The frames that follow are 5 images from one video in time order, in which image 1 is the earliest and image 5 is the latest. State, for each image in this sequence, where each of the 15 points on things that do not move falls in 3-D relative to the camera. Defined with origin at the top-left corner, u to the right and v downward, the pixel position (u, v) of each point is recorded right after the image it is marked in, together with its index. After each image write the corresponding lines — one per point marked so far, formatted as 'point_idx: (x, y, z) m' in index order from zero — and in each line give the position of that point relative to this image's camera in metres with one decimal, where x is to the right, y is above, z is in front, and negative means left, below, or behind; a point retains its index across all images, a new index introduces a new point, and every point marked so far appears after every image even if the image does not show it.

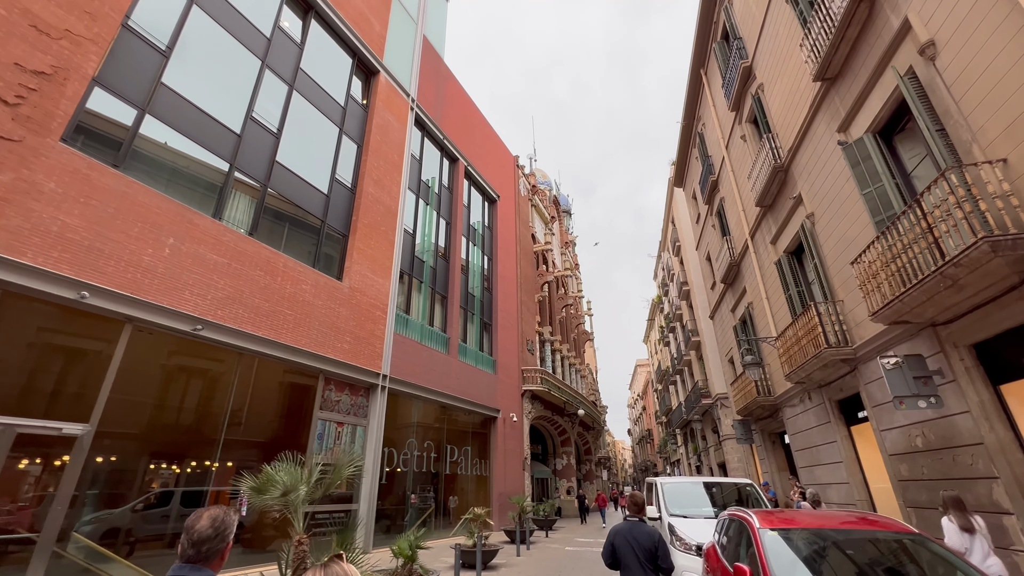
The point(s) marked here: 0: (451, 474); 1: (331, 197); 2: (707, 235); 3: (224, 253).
0: (-1.9, -6.2, +14.9) m
1: (-5.0, +2.5, +12.3) m
2: (+7.4, +2.0, +16.8) m
3: (-5.7, +0.7, +8.9) m
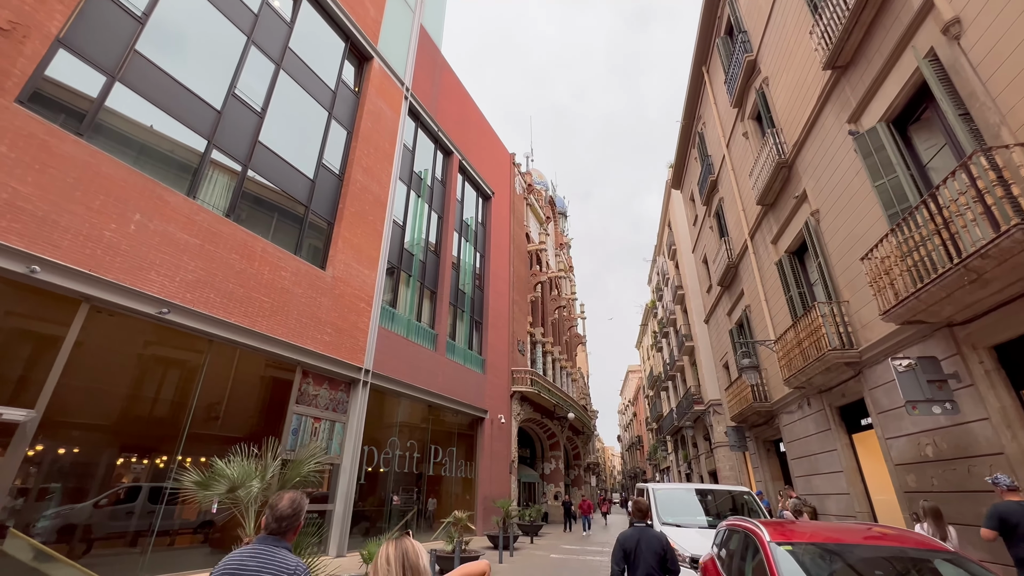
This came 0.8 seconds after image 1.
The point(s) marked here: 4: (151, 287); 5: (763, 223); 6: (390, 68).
0: (-2.4, -6.0, +14.3) m
1: (-5.2, +2.8, +11.8) m
2: (+7.1, +1.9, +16.4) m
3: (-5.9, +1.0, +8.4) m
4: (-6.0, 0.0, +7.5) m
5: (+6.1, +1.6, +10.9) m
6: (-4.1, +7.4, +15.0) m
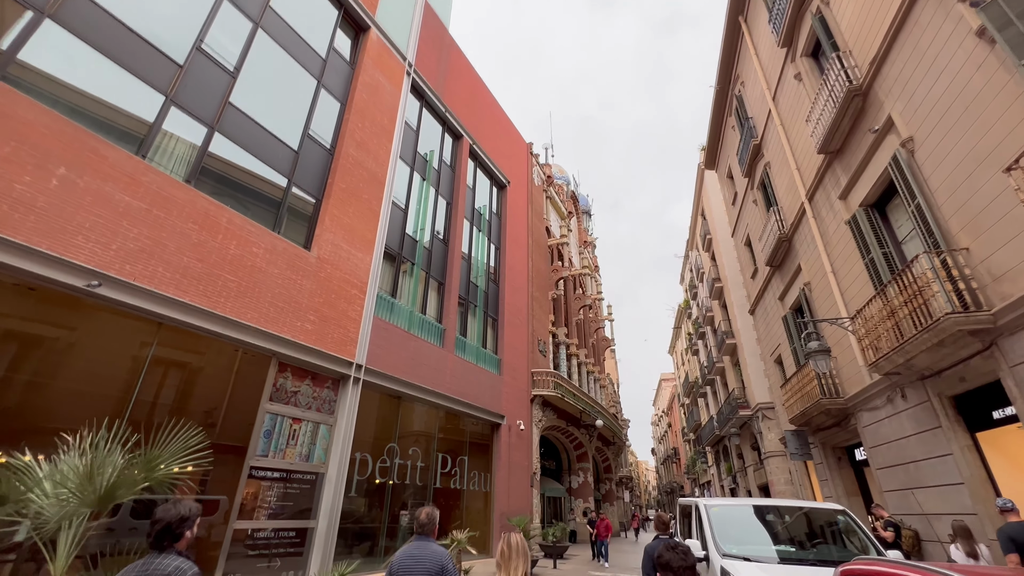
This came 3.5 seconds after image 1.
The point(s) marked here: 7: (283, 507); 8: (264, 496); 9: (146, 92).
0: (-1.9, -5.7, +12.7) m
1: (-5.0, +3.1, +10.5) m
2: (+7.6, +2.4, +14.4) m
3: (-5.9, +1.4, +7.1) m
4: (-6.0, +0.5, +6.2) m
5: (+6.3, +2.2, +9.0) m
6: (-3.8, +7.7, +13.9) m
7: (-4.4, -4.0, +8.3) m
8: (-4.4, -3.8, +8.1) m
9: (-6.4, +3.4, +7.8) m
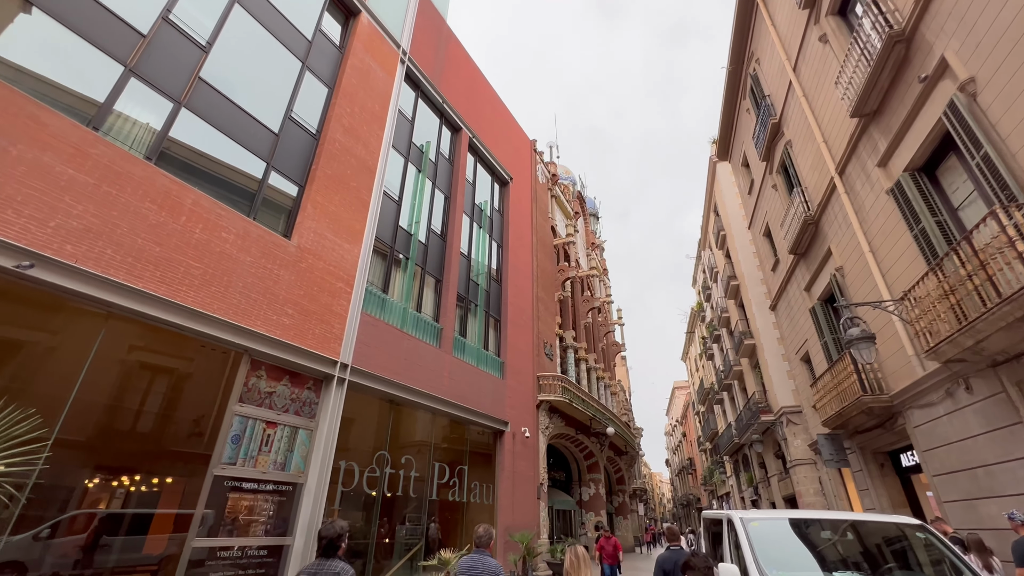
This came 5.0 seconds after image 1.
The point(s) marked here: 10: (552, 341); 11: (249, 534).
0: (-1.8, -5.5, +11.6) m
1: (-5.0, +3.3, +9.8) m
2: (+7.6, +2.6, +13.4) m
3: (-6.0, +1.7, +6.4) m
4: (-6.2, +0.7, +5.5) m
5: (+6.2, +2.5, +8.0) m
6: (-3.9, +7.8, +13.2) m
7: (-4.4, -3.8, +7.3) m
8: (-4.5, -3.5, +7.2) m
9: (-6.5, +3.6, +7.1) m
10: (+1.7, -2.3, +19.4) m
11: (-4.3, -4.0, +7.3) m
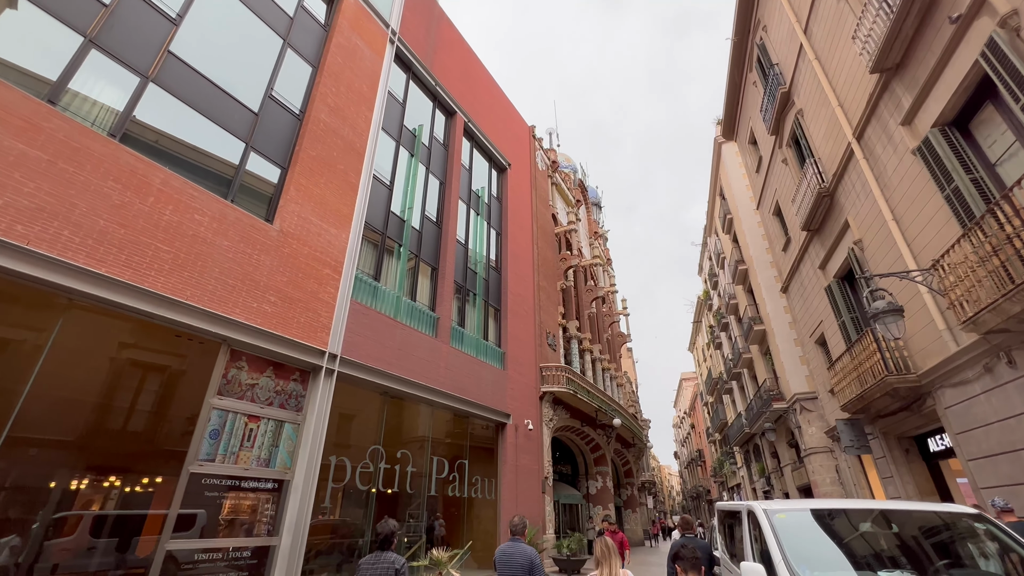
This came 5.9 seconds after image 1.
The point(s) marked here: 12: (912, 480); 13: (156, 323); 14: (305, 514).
0: (-1.7, -5.2, +11.2) m
1: (-5.2, +3.5, +9.3) m
2: (+7.5, +3.1, +12.8) m
3: (-6.1, +1.9, +5.9) m
4: (-6.3, +0.9, +5.0) m
5: (+6.0, +3.0, +7.3) m
6: (-4.1, +8.1, +12.6) m
7: (-4.4, -3.6, +6.9) m
8: (-4.5, -3.3, +6.7) m
9: (-6.7, +3.8, +6.6) m
10: (+1.8, -1.8, +18.9) m
11: (-4.3, -3.8, +6.8) m
12: (+7.4, -3.5, +8.3) m
13: (-5.3, -0.5, +6.7) m
14: (-3.6, -3.9, +7.7) m
